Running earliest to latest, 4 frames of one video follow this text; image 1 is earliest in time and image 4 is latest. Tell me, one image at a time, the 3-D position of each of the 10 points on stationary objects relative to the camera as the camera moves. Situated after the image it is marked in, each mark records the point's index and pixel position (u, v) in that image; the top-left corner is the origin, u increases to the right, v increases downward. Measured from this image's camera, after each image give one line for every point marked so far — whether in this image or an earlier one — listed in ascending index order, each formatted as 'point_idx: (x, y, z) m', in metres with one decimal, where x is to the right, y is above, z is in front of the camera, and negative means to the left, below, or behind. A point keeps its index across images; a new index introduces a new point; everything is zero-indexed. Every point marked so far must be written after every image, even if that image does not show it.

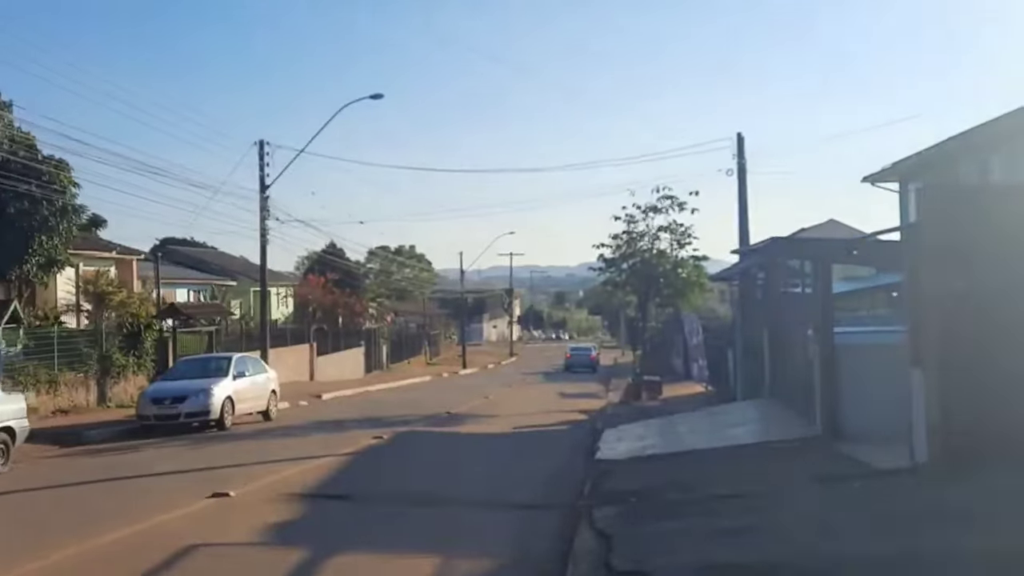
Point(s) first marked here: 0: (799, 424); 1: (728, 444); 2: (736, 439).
0: (+4.4, -2.1, +19.3) m
1: (+3.3, -2.3, +18.6) m
2: (+3.4, -2.3, +19.0) m
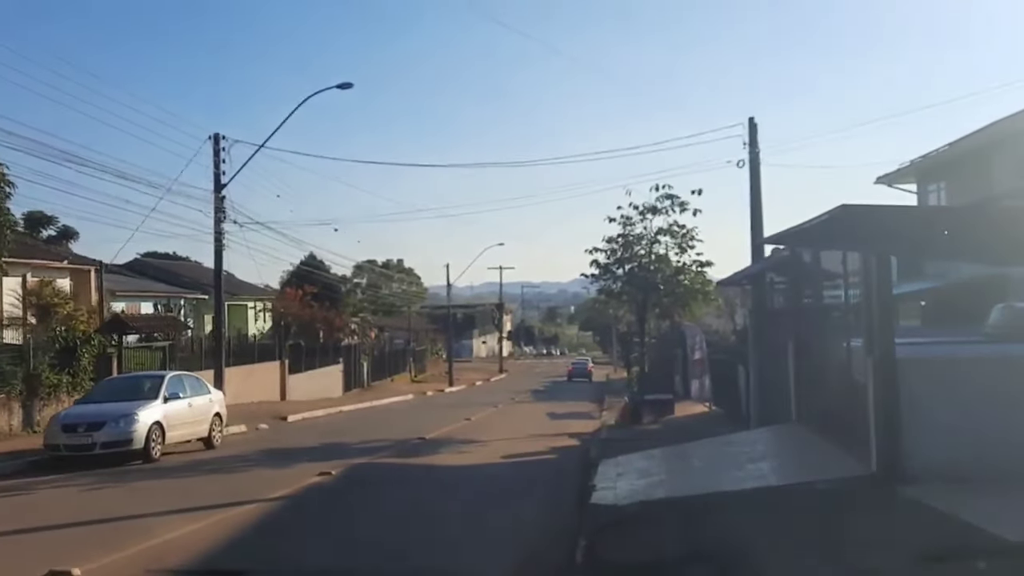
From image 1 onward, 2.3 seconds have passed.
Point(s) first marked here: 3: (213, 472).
0: (+4.1, -2.1, +15.4) m
1: (+2.9, -2.3, +14.7) m
2: (+3.1, -2.3, +15.1) m
3: (-4.8, -2.9, +19.8) m
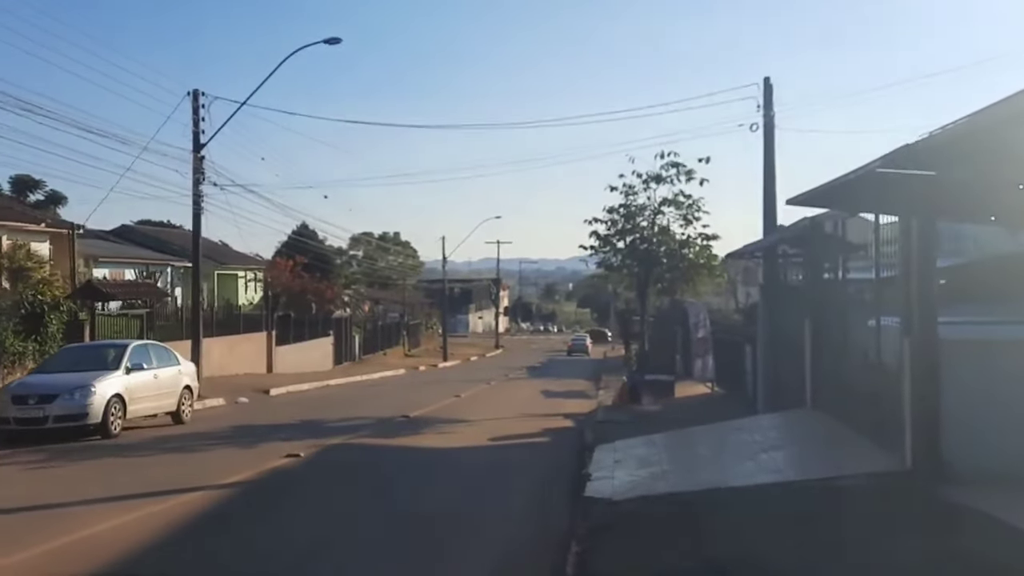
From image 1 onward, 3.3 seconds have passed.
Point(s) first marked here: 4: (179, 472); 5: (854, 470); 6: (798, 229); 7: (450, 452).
0: (+3.9, -1.8, +13.7) m
1: (+2.8, -2.0, +13.0) m
2: (+2.9, -2.0, +13.3) m
3: (-4.9, -2.4, +18.1) m
4: (-4.2, -2.3, +15.6) m
5: (+3.5, -1.9, +12.7) m
6: (+4.3, +0.9, +18.8) m
7: (-0.9, -2.4, +18.5) m
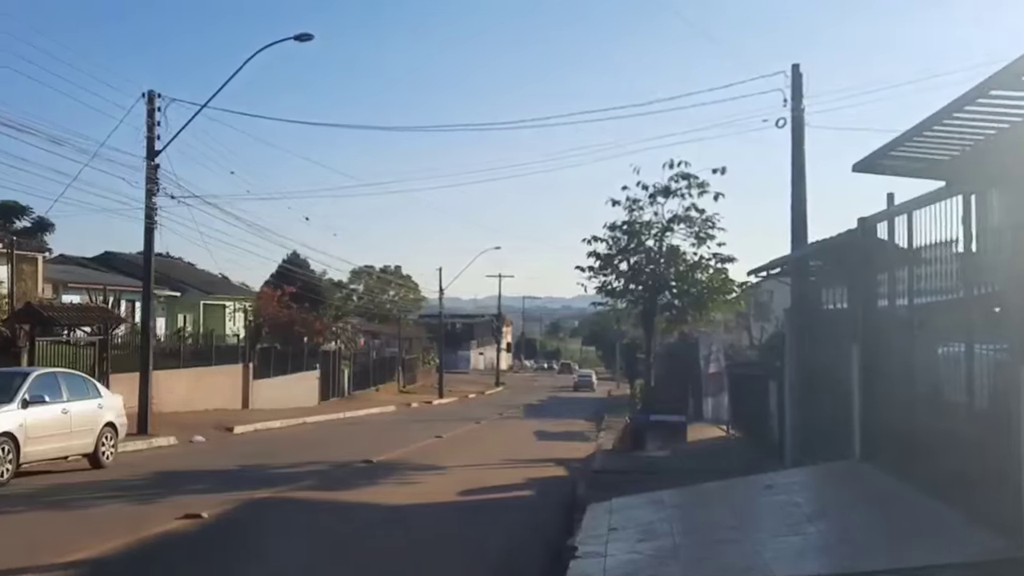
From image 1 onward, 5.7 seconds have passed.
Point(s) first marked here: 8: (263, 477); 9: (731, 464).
0: (+3.6, -1.9, +9.9) m
1: (+2.4, -2.0, +9.2) m
2: (+2.6, -2.0, +9.6) m
3: (-5.3, -2.5, +14.4) m
4: (-4.5, -2.4, +11.8) m
5: (+3.1, -1.9, +8.9) m
6: (+4.0, +0.6, +15.1) m
7: (-1.3, -2.6, +14.7) m
8: (-3.6, -2.7, +17.8) m
9: (+3.3, -2.6, +18.5) m
